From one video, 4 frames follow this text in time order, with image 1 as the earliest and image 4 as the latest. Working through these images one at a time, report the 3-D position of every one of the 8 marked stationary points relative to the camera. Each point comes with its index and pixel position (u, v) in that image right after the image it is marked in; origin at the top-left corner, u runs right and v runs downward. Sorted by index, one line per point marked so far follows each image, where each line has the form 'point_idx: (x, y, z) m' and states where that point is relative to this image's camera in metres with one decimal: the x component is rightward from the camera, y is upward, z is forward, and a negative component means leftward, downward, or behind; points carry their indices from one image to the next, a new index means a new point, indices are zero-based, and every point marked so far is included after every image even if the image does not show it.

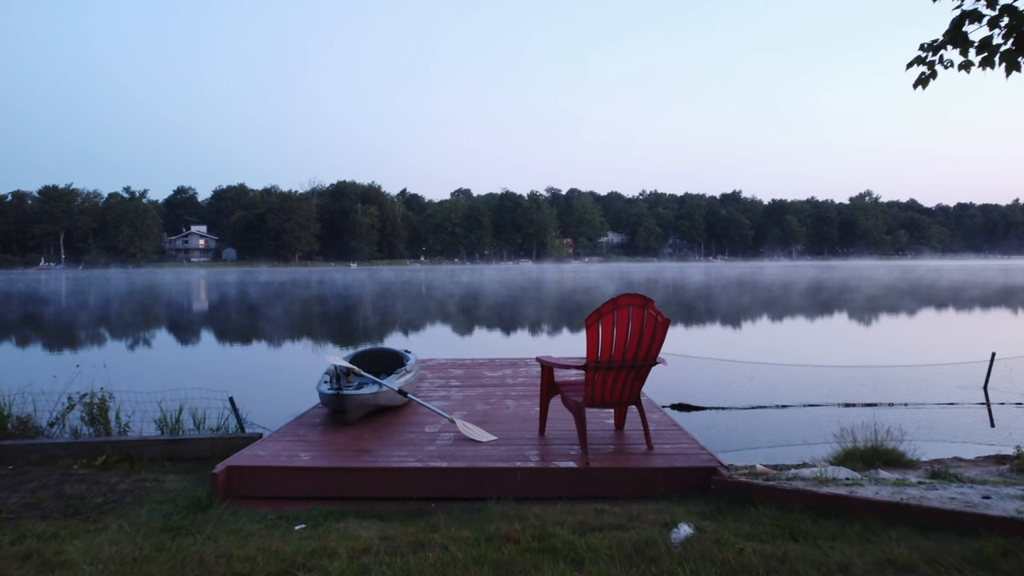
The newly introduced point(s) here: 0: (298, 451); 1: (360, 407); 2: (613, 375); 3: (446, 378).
0: (-1.4, -1.1, +5.2) m
1: (-1.2, -0.9, +6.0) m
2: (+0.7, -0.6, +5.1) m
3: (-0.7, -1.0, +8.5) m
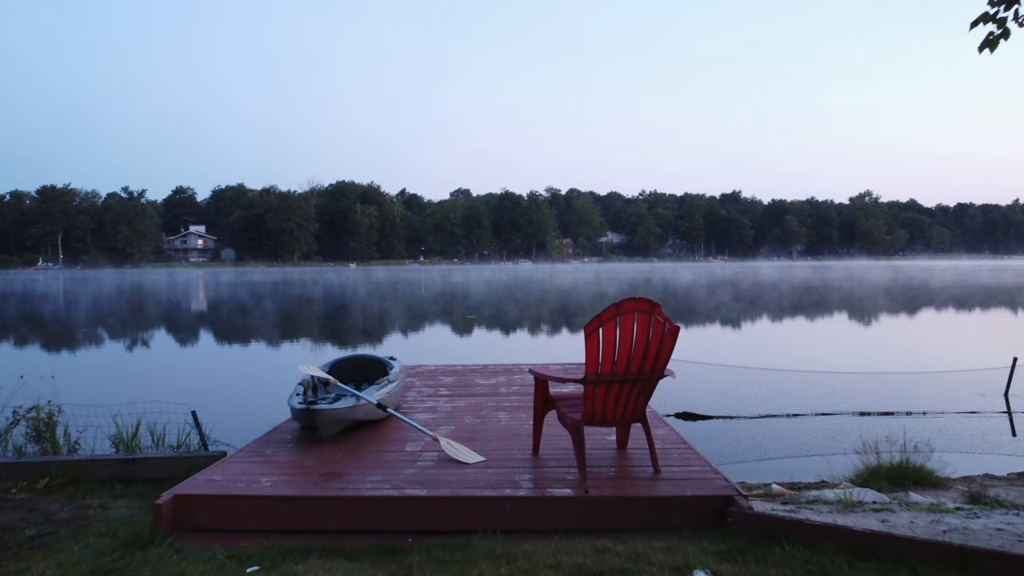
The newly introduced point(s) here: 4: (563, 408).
0: (-1.5, -1.1, +4.6) m
1: (-1.2, -0.9, +5.4) m
2: (+0.6, -0.6, +4.5) m
3: (-0.8, -1.0, +8.0) m
4: (+0.3, -0.7, +4.8) m
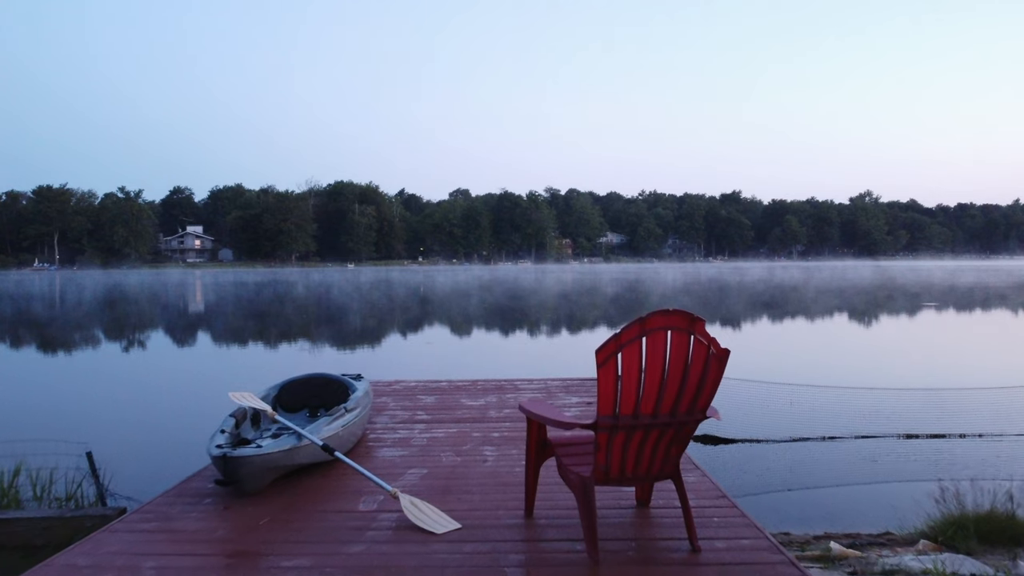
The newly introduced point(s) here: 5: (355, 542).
0: (-1.5, -1.1, +3.3) m
1: (-1.3, -1.0, +4.1) m
2: (+0.5, -0.6, +3.3) m
3: (-0.9, -1.0, +6.7) m
4: (+0.2, -0.8, +3.5) m
5: (-0.7, -1.1, +3.5) m
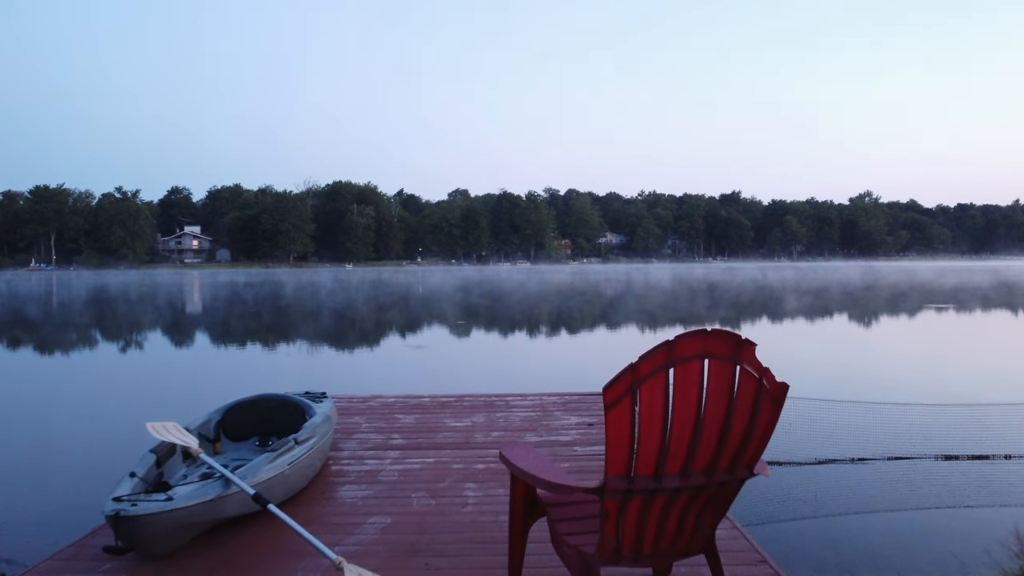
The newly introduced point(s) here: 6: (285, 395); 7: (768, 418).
0: (-1.6, -1.2, +2.4) m
1: (-1.4, -1.0, +3.2) m
2: (+0.5, -0.7, +2.4) m
3: (-0.9, -1.1, +5.8) m
4: (+0.2, -0.8, +2.6) m
5: (-0.8, -1.2, +2.6) m
6: (-1.4, -0.7, +4.8) m
7: (+0.8, -0.4, +2.4) m
